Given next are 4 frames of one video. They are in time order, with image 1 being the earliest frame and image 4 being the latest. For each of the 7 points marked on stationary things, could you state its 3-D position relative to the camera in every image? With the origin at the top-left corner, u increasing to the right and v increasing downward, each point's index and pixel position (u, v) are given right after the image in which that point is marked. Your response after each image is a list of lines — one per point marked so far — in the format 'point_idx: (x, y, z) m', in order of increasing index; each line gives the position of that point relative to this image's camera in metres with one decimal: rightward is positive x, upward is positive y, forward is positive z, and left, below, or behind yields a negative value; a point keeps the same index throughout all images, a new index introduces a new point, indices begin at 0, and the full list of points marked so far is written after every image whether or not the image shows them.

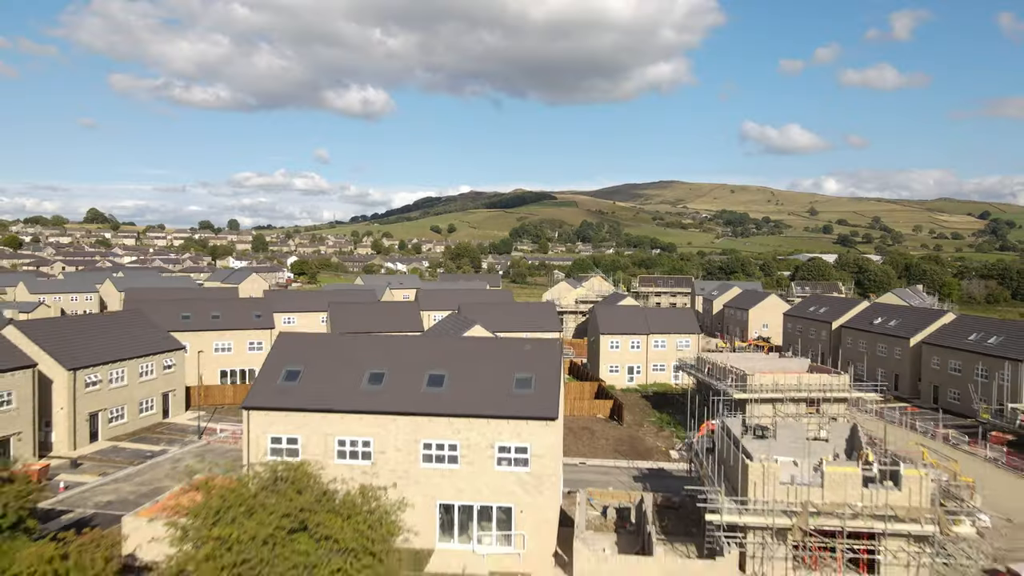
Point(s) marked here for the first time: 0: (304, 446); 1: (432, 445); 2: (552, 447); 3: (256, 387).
0: (-4.8, -3.6, +17.7) m
1: (-1.8, -3.6, +17.4) m
2: (+0.9, -3.5, +17.1) m
3: (-6.1, -2.4, +18.3) m
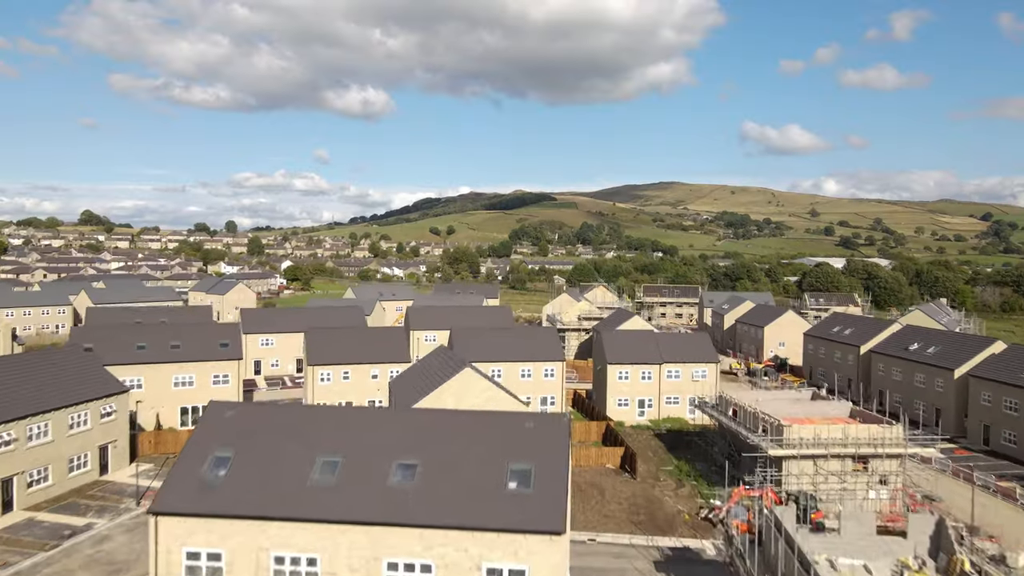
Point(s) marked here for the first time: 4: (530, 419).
0: (-4.9, -4.8, +13.4) m
1: (-1.9, -4.7, +13.1) m
2: (+0.8, -4.7, +12.8) m
3: (-6.2, -3.5, +14.0) m
4: (+0.3, -2.6, +15.1) m
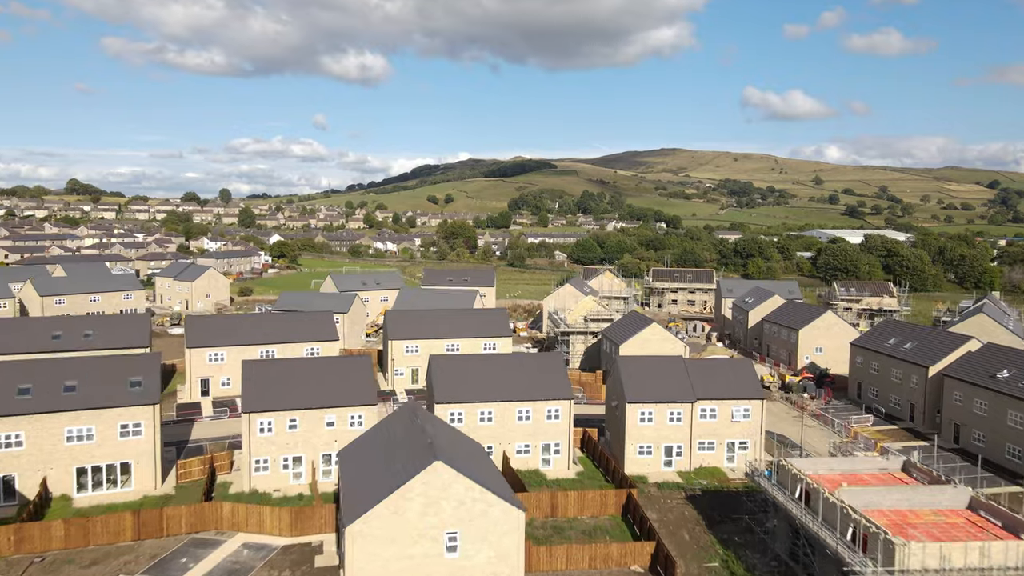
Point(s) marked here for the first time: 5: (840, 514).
0: (-5.1, -6.6, +5.7) m
1: (-2.2, -6.5, +5.4) m
2: (+0.6, -6.5, +5.1) m
3: (-6.4, -5.3, +6.2) m
4: (+0.1, -4.3, +7.3) m
5: (+8.3, -5.7, +19.5) m
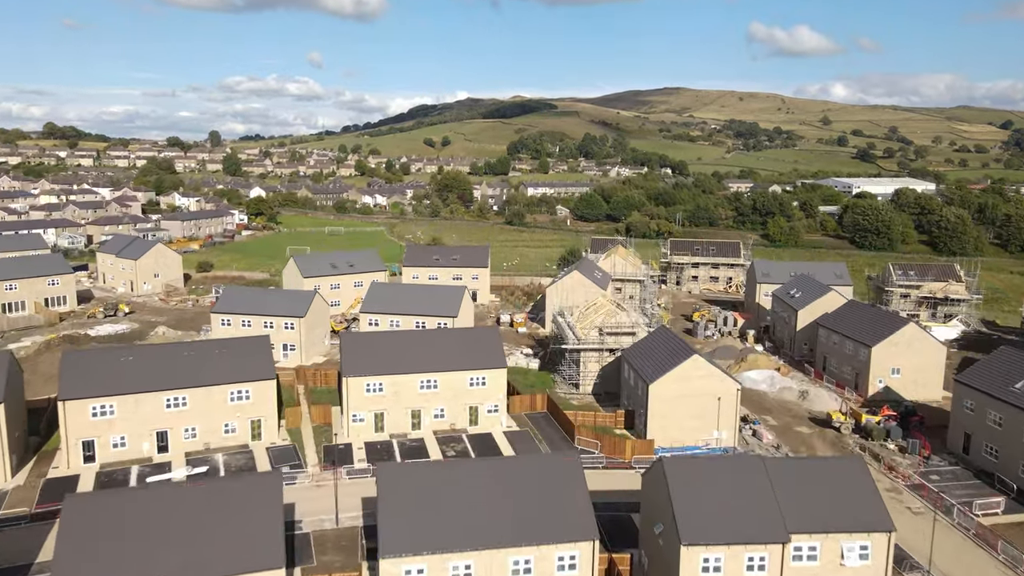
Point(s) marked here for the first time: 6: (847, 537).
0: (-5.4, -10.4, -4.9) m
1: (-2.4, -10.3, -5.2) m
2: (+0.3, -10.3, -5.4) m
3: (-6.7, -9.0, -4.4) m
4: (-0.1, -7.9, -3.4) m
5: (+8.1, -8.4, +8.8) m
6: (+8.6, -6.4, +19.6) m
